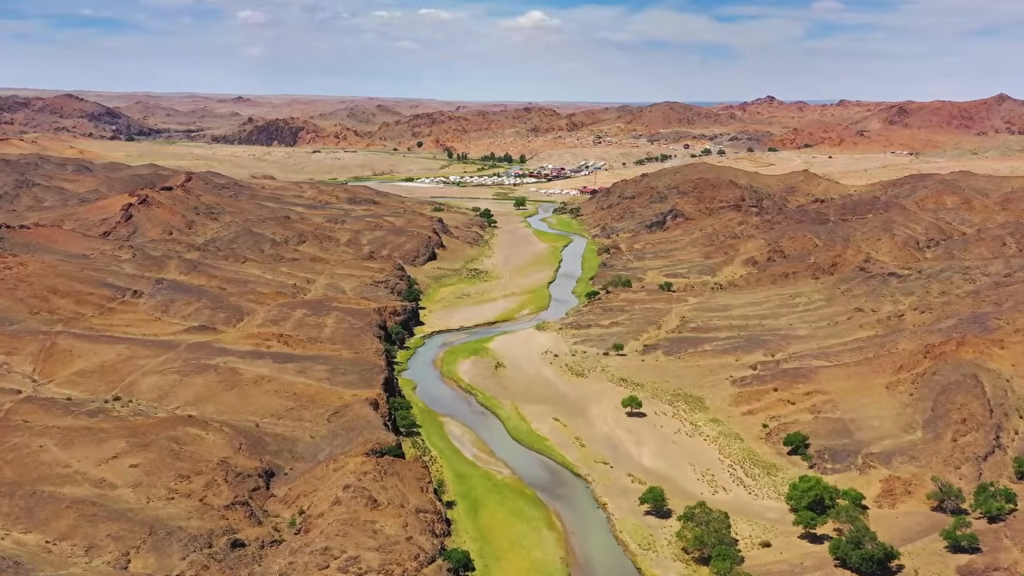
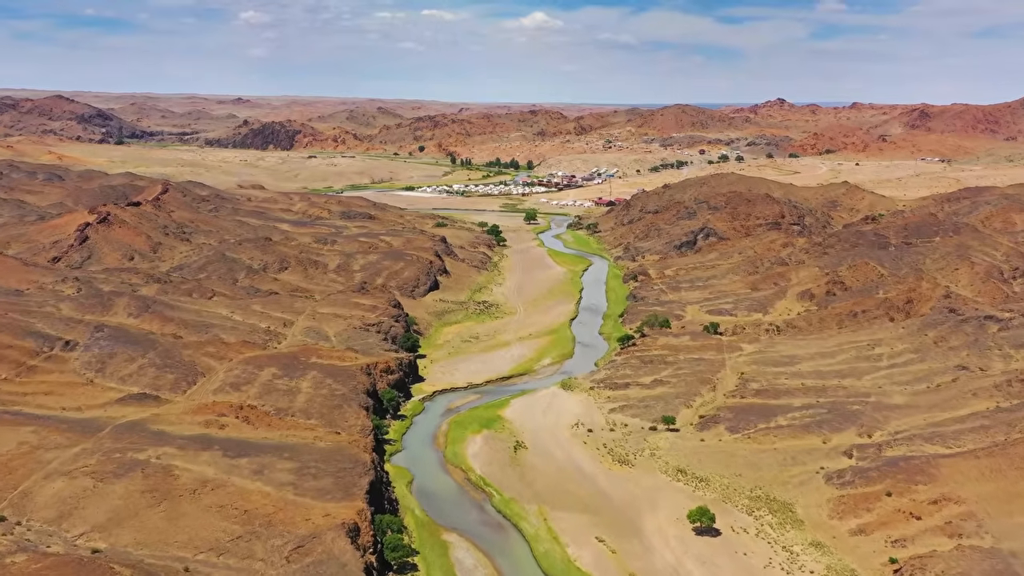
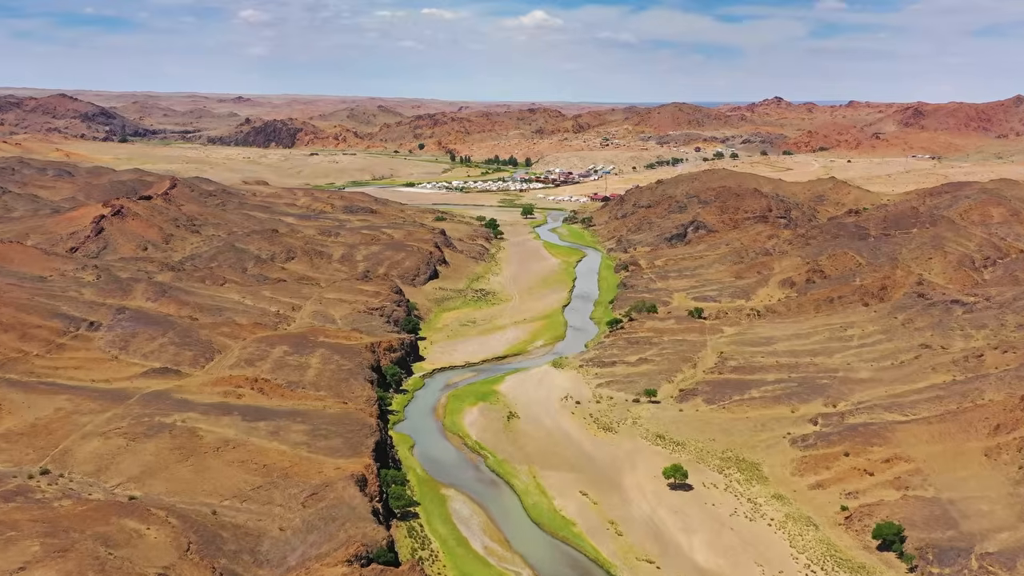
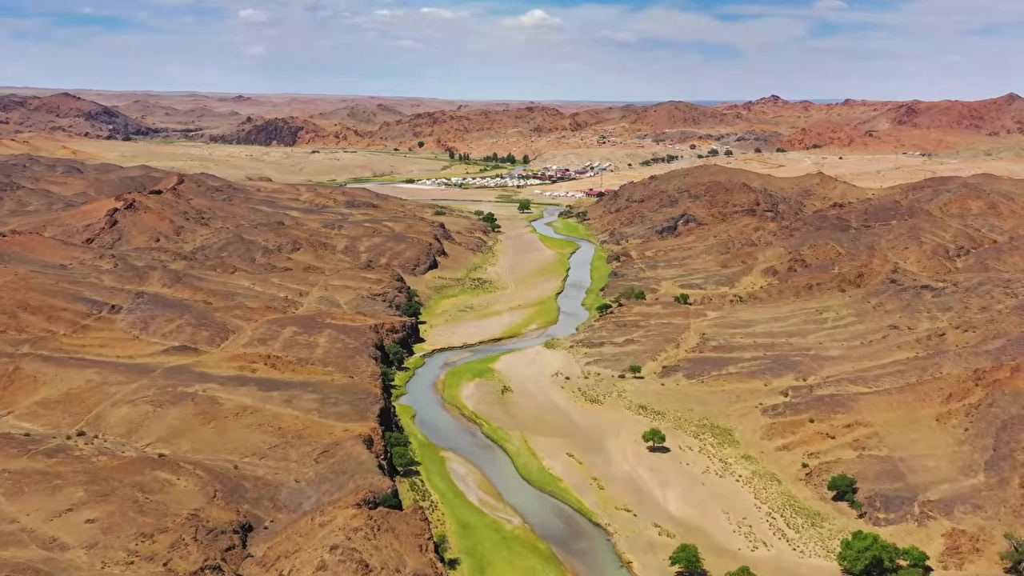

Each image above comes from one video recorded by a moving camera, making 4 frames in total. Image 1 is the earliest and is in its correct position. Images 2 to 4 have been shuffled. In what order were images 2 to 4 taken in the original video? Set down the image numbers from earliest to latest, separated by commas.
4, 3, 2
